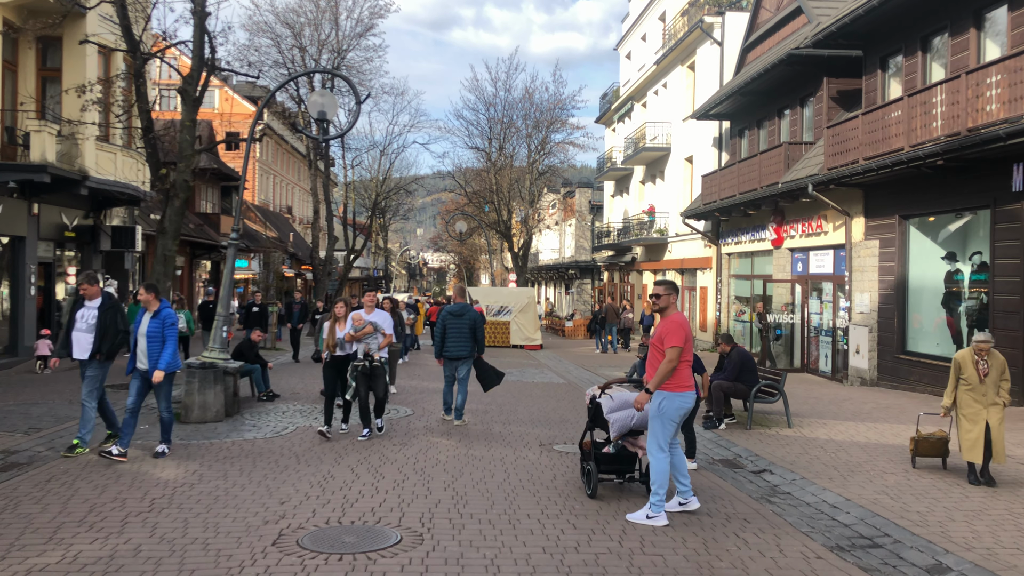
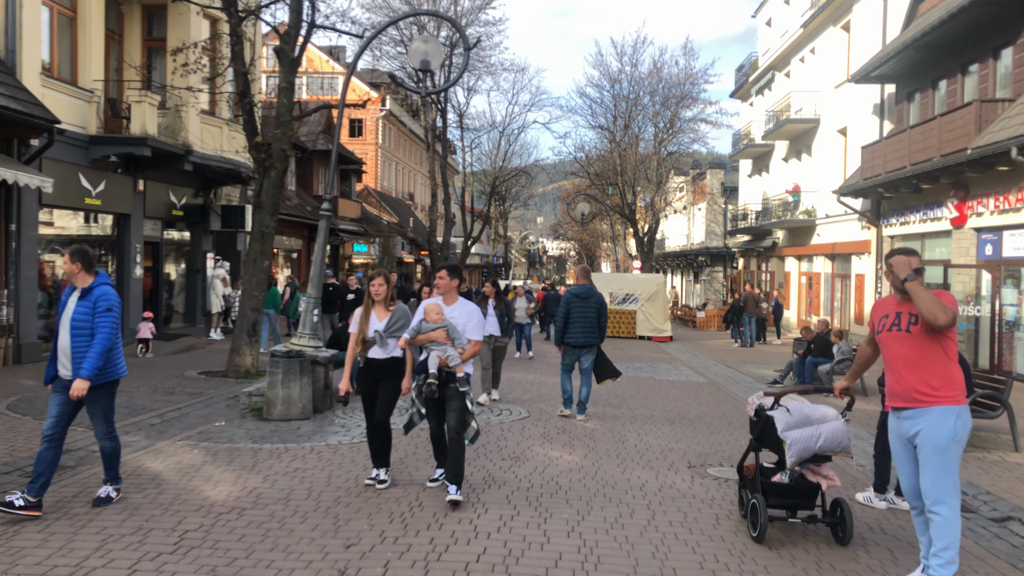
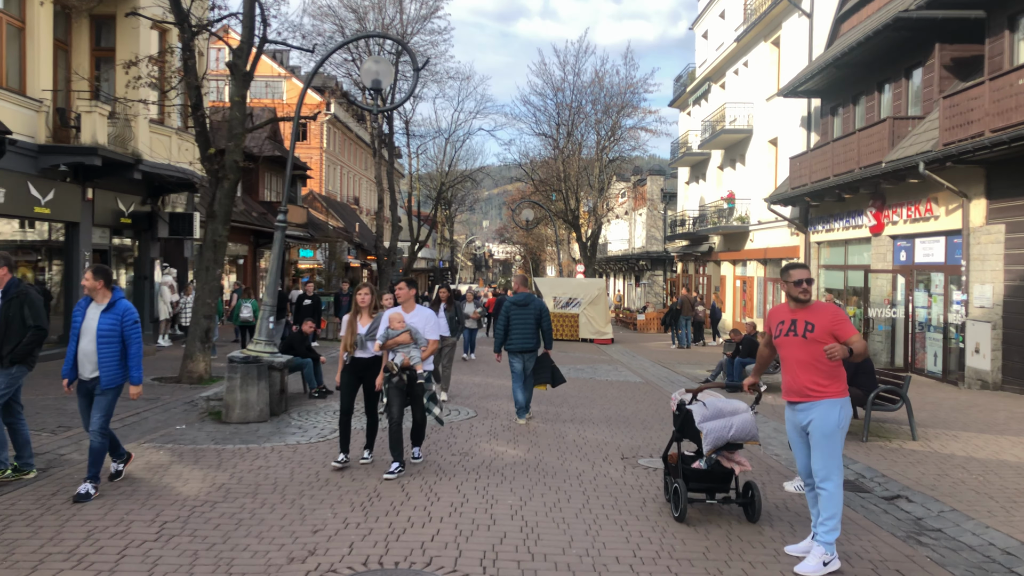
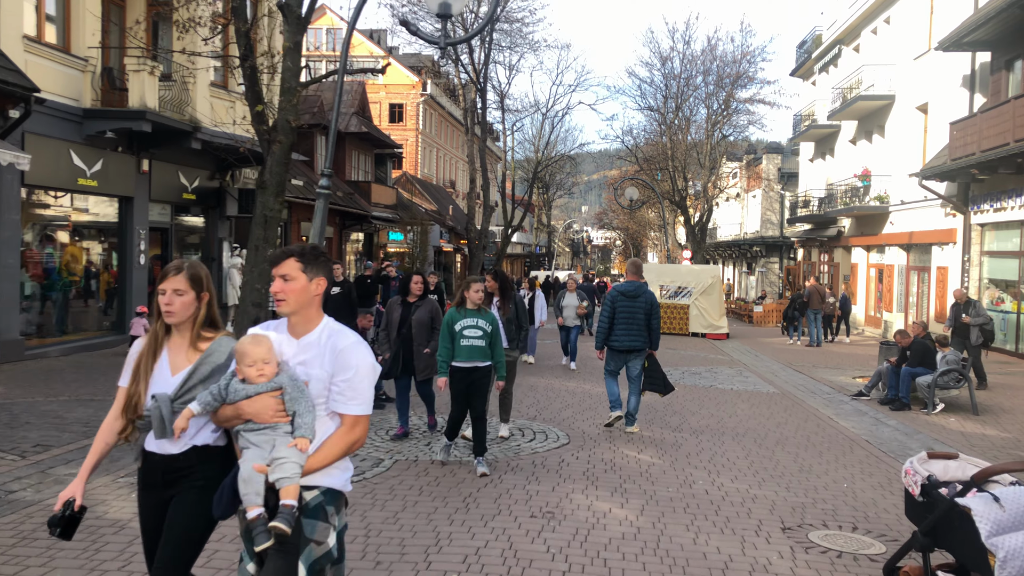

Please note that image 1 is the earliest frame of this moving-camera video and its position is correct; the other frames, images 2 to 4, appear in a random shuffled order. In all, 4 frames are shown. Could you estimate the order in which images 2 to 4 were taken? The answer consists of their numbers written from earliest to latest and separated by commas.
3, 2, 4
